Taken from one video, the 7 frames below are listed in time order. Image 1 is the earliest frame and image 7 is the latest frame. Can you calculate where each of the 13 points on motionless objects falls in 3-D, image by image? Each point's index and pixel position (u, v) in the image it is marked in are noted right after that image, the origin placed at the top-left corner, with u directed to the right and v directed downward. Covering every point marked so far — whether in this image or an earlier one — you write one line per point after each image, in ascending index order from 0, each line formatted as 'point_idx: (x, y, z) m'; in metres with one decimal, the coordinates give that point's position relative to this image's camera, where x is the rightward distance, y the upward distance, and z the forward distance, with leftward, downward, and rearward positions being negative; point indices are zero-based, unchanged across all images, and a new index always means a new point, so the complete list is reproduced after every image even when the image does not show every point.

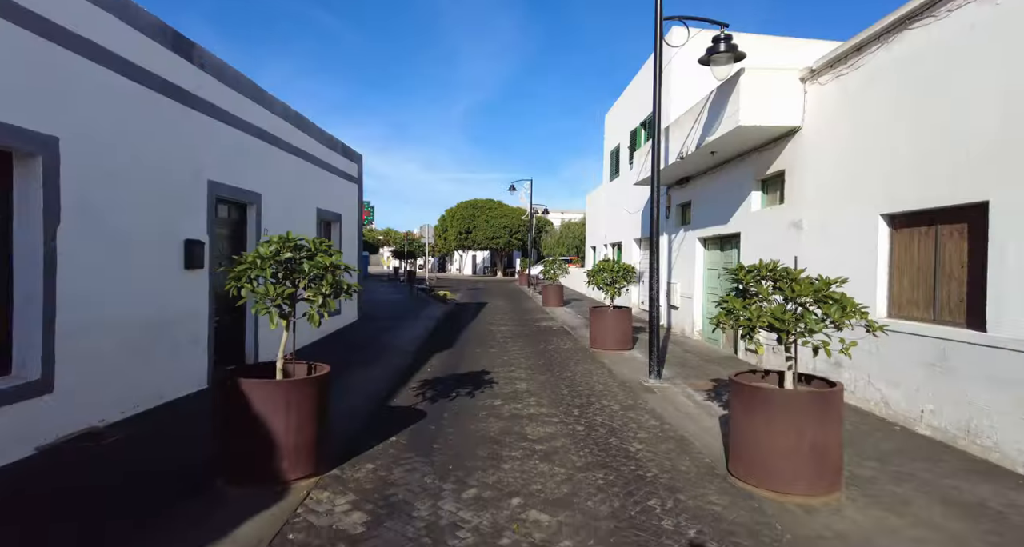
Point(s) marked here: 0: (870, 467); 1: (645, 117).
0: (+2.6, -1.4, +4.1) m
1: (+3.7, +4.4, +15.6) m
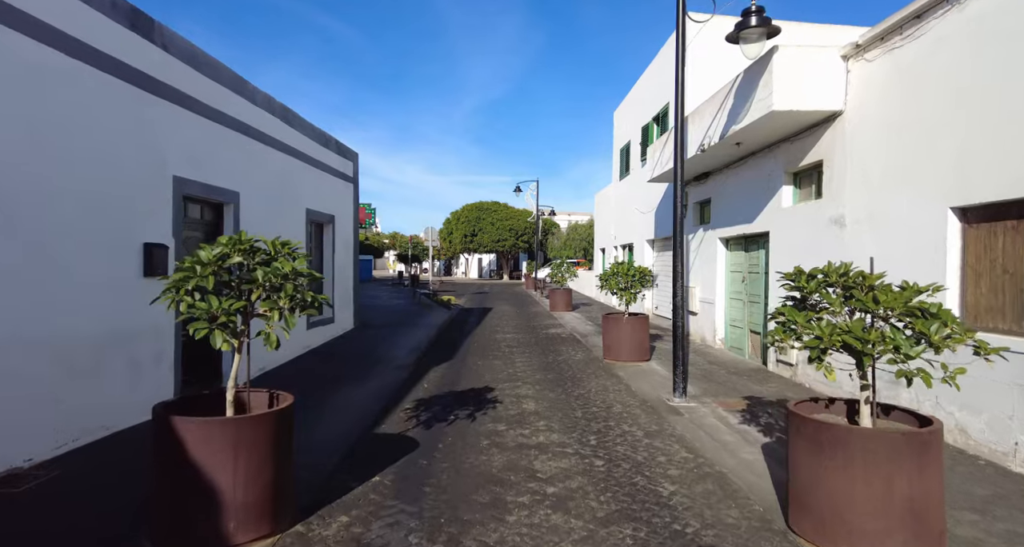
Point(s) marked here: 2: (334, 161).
0: (+2.7, -1.5, +3.3) m
1: (+3.9, +4.3, +14.8) m
2: (-3.6, +2.3, +11.3) m
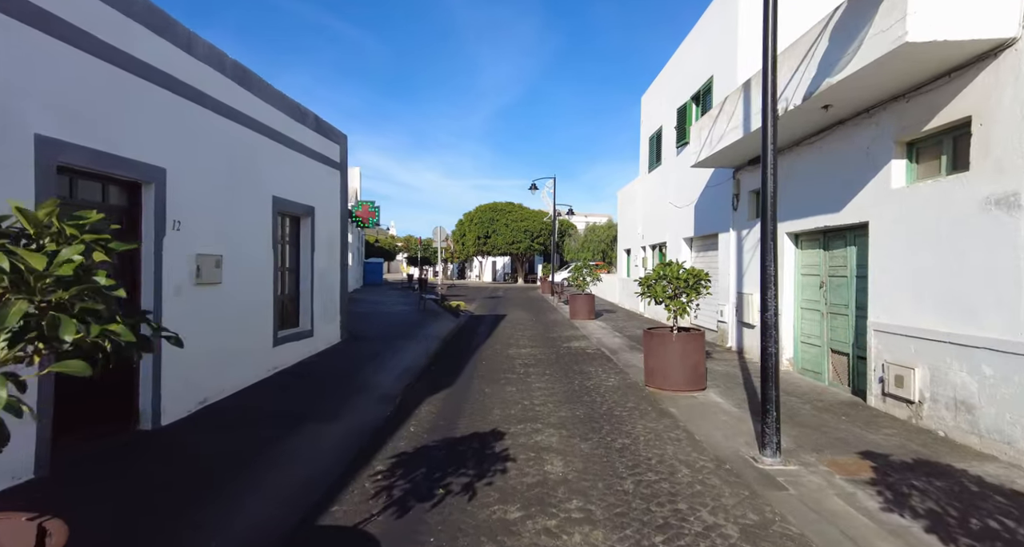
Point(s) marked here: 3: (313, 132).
0: (+2.7, -1.5, +1.2) m
1: (+4.2, +4.2, +12.8) m
2: (-3.4, +2.2, +9.4) m
3: (-3.4, +2.4, +9.4) m
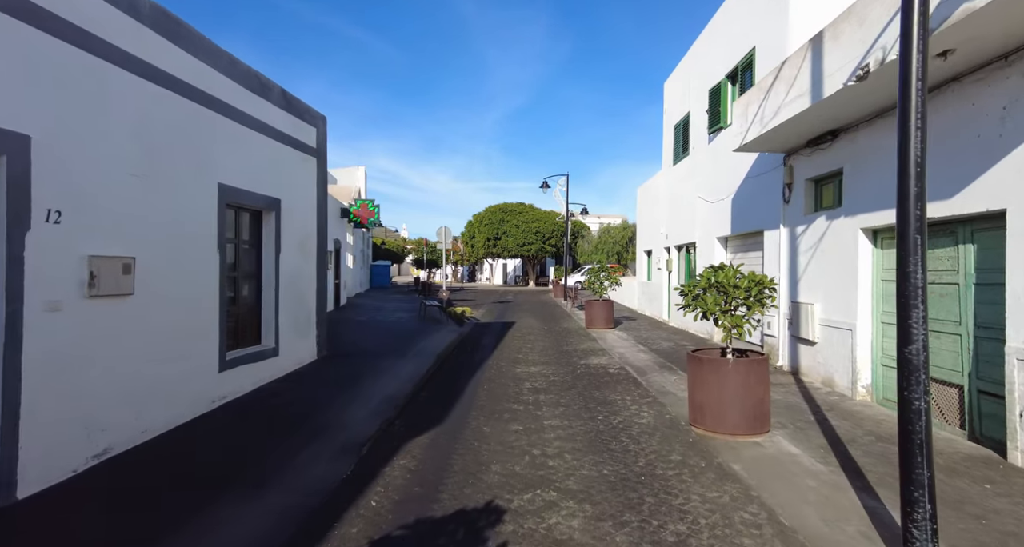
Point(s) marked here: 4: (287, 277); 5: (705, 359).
0: (+2.6, -1.5, -0.5) m
1: (+4.4, +4.1, +11.1) m
2: (-3.3, +2.1, +7.9) m
3: (-3.3, +2.3, +7.9) m
4: (-3.2, 0.0, +8.0) m
5: (+1.9, -0.8, +5.6) m
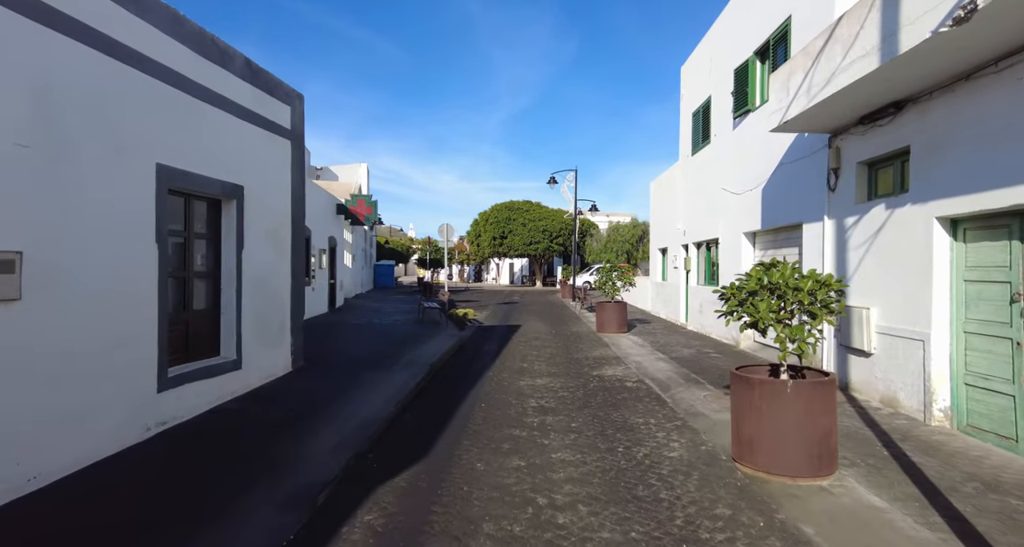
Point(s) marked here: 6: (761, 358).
0: (+2.6, -1.5, -1.6) m
1: (+4.5, +4.1, +9.9) m
2: (-3.2, +2.2, +6.8) m
3: (-3.3, +2.3, +6.8) m
4: (-3.2, 0.0, +6.9) m
5: (+1.9, -0.8, +4.4) m
6: (+4.5, -1.5, +10.1) m
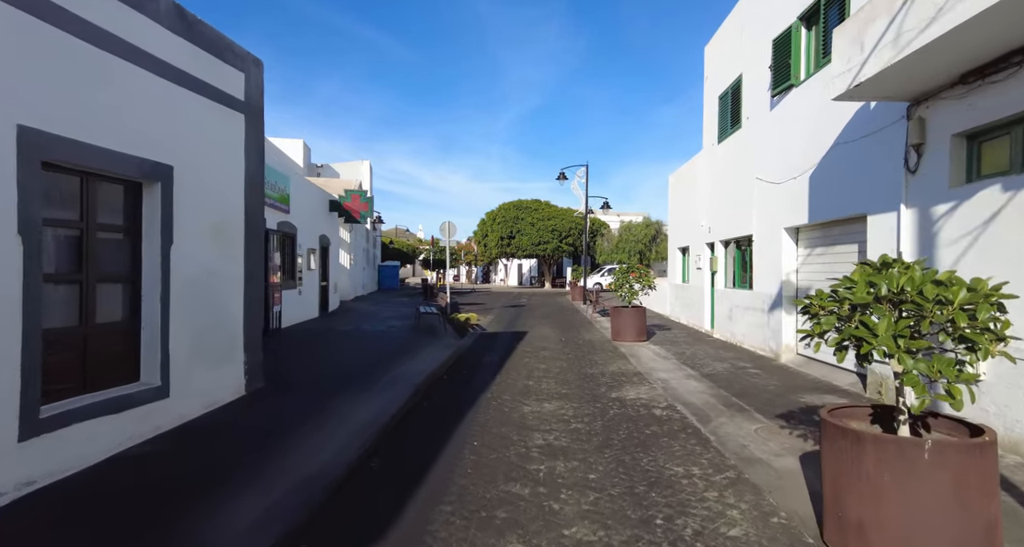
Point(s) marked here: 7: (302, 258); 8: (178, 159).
0: (+2.4, -1.5, -3.1) m
1: (+4.5, +4.1, +8.3) m
2: (-3.2, +2.1, +5.4) m
3: (-3.3, +2.3, +5.4) m
4: (-3.2, -0.1, +5.5) m
5: (+1.8, -0.9, +2.9) m
6: (+4.5, -1.6, +8.5) m
7: (-5.6, +0.4, +14.8) m
8: (-3.2, +1.1, +5.5) m
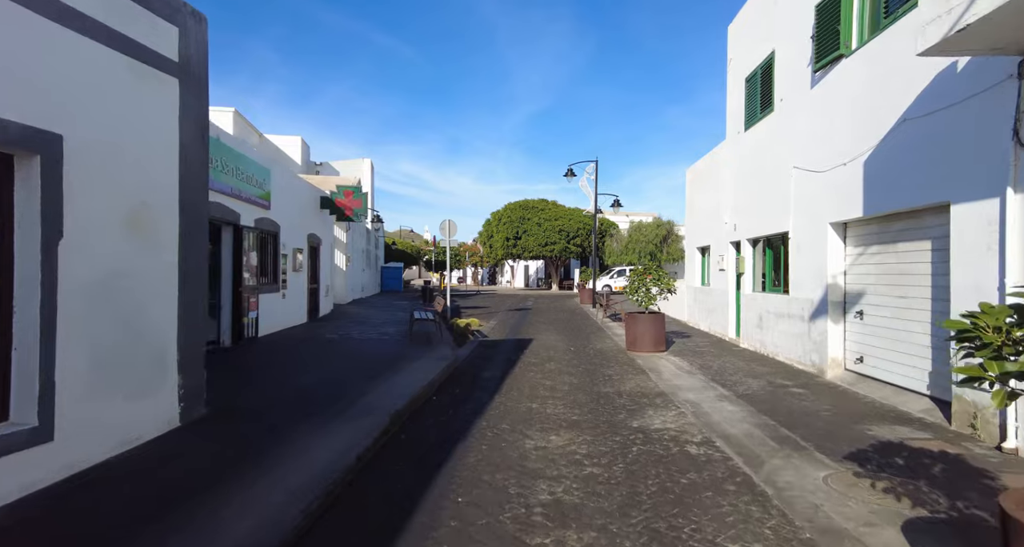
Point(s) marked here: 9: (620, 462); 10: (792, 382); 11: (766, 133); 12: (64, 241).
0: (+2.3, -1.5, -4.5) m
1: (+4.5, +4.1, +7.0) m
2: (-3.3, +2.1, +4.1) m
3: (-3.3, +2.3, +4.1) m
4: (-3.2, -0.1, +4.2) m
5: (+1.8, -0.9, +1.6) m
6: (+4.5, -1.6, +7.2) m
7: (-5.5, +0.4, +13.5) m
8: (-3.2, +1.1, +4.2) m
9: (+1.0, -1.7, +5.0) m
10: (+4.2, -1.6, +8.3) m
11: (+4.7, +2.6, +10.5) m
12: (-3.2, +0.2, +4.0) m
